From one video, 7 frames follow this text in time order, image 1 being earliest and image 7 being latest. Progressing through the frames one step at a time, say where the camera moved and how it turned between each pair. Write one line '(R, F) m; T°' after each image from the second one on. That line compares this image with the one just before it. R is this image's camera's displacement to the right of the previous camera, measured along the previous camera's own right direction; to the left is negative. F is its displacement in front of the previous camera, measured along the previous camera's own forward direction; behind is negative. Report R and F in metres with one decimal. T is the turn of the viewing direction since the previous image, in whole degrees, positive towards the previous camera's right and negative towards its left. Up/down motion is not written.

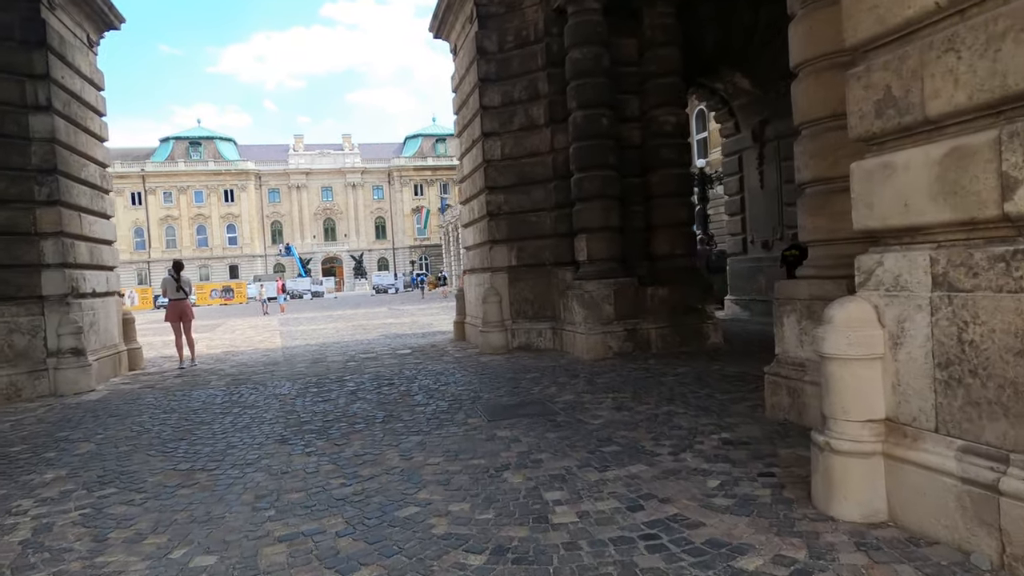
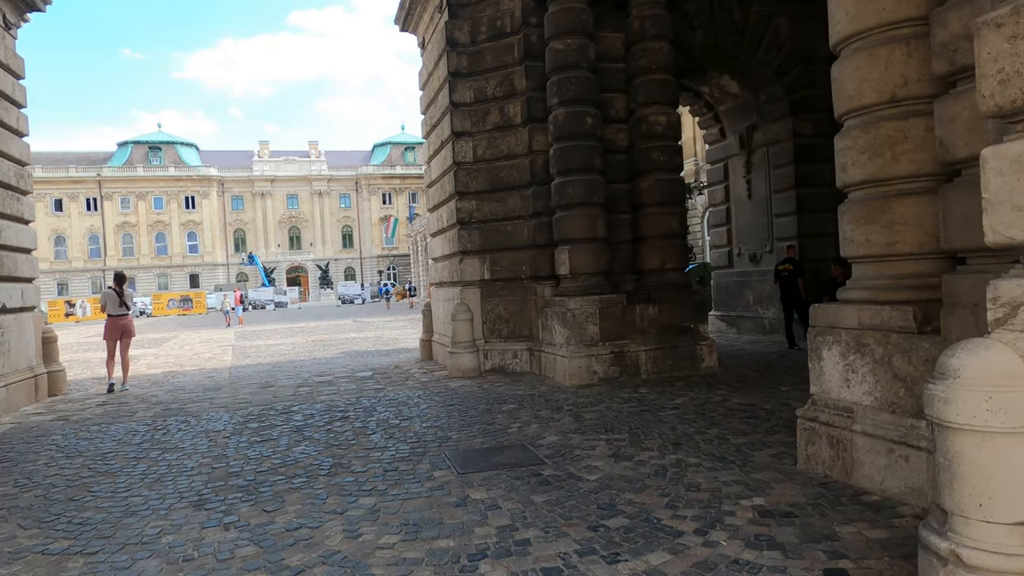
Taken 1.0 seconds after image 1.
(-0.1, +1.0) m; +3°
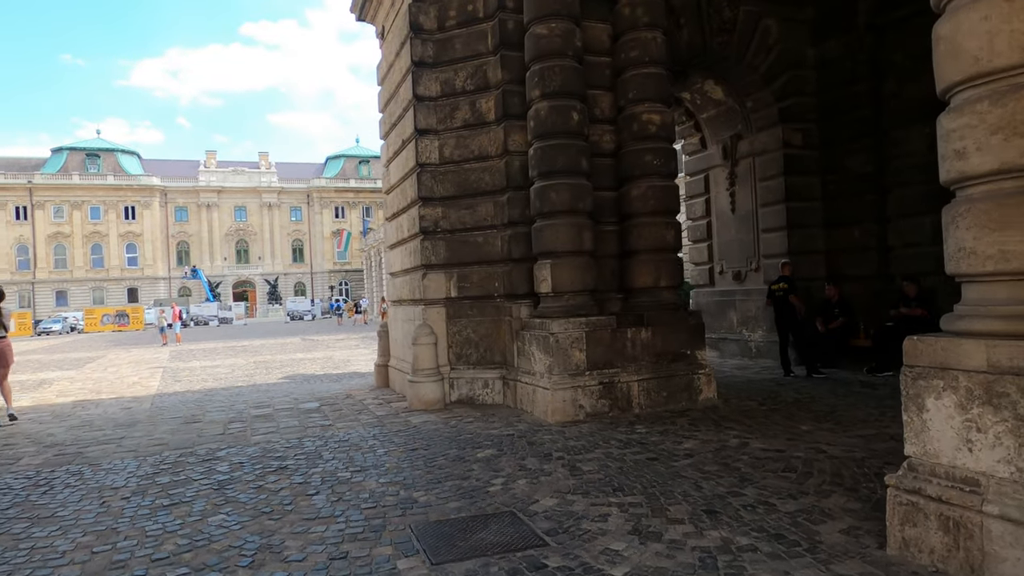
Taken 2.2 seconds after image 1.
(-0.2, +1.2) m; +4°
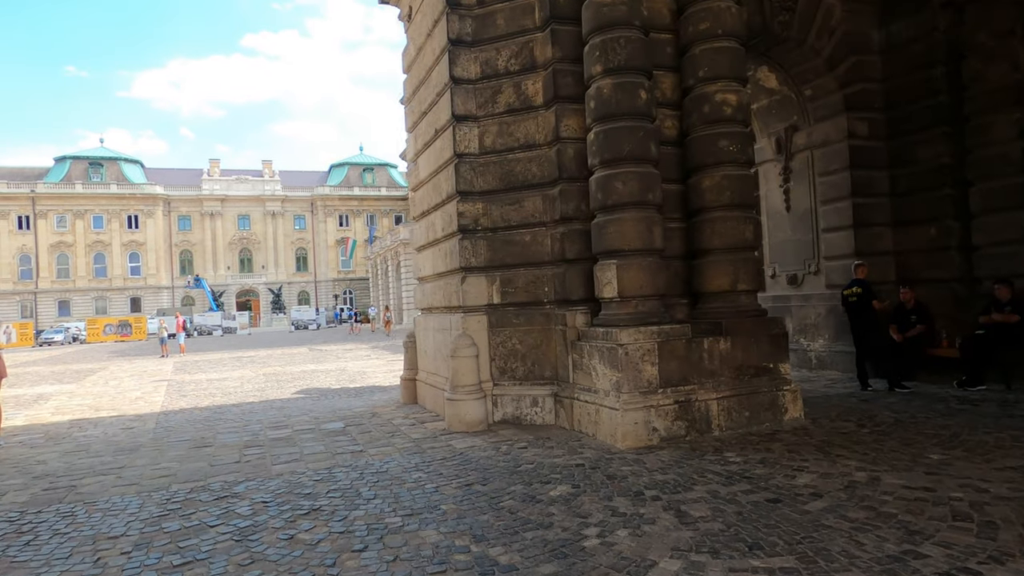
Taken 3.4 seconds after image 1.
(-0.6, +1.0) m; 0°
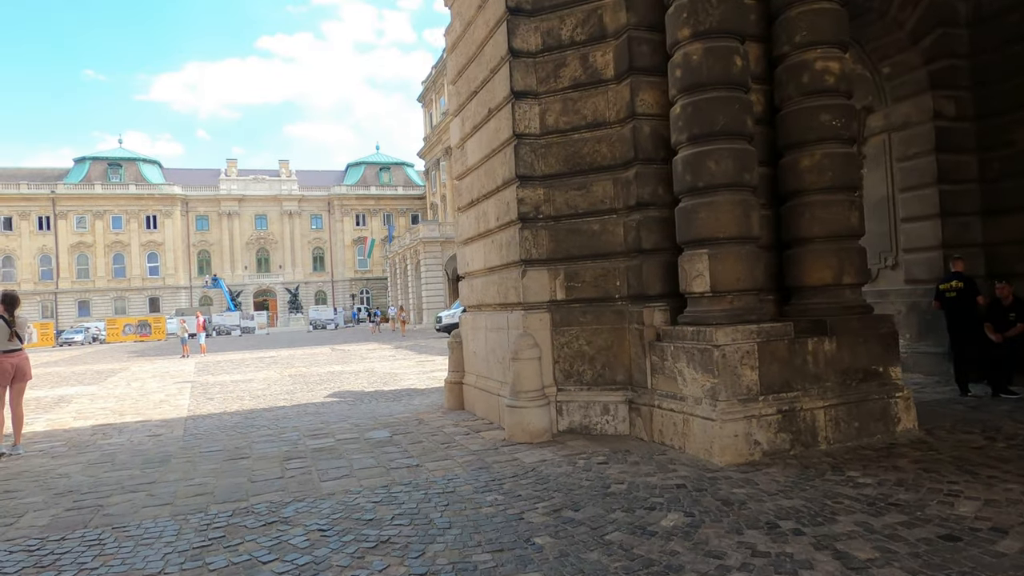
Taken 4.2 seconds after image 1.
(-0.5, +0.7) m; -1°
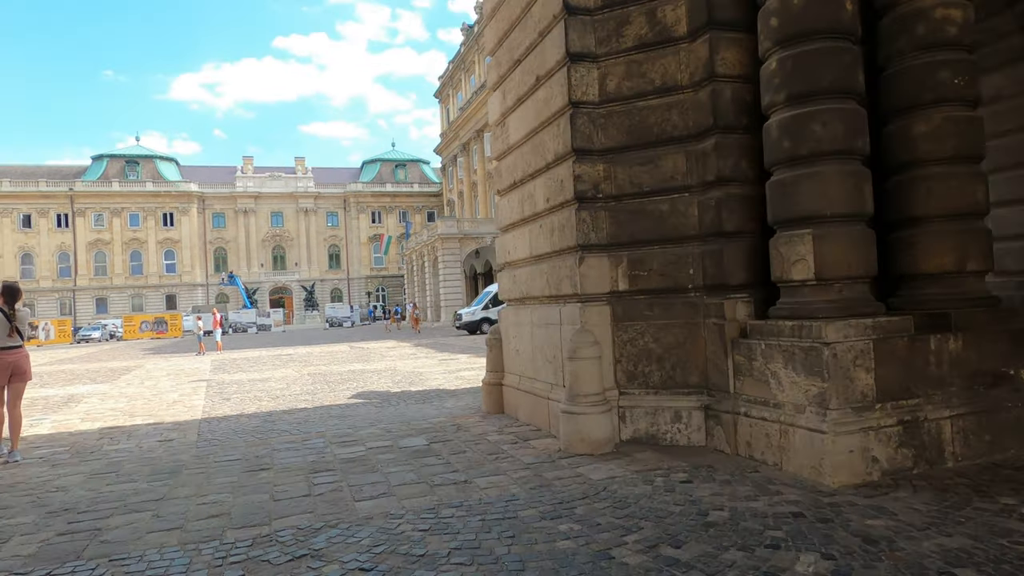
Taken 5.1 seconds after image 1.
(-0.4, +0.8) m; -1°
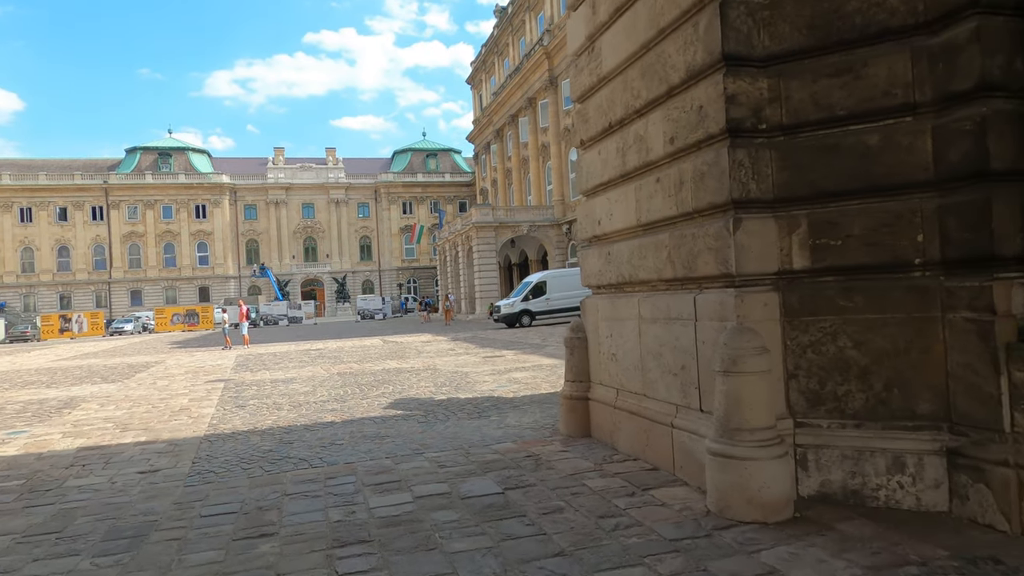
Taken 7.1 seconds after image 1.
(-0.5, +2.0) m; -3°
